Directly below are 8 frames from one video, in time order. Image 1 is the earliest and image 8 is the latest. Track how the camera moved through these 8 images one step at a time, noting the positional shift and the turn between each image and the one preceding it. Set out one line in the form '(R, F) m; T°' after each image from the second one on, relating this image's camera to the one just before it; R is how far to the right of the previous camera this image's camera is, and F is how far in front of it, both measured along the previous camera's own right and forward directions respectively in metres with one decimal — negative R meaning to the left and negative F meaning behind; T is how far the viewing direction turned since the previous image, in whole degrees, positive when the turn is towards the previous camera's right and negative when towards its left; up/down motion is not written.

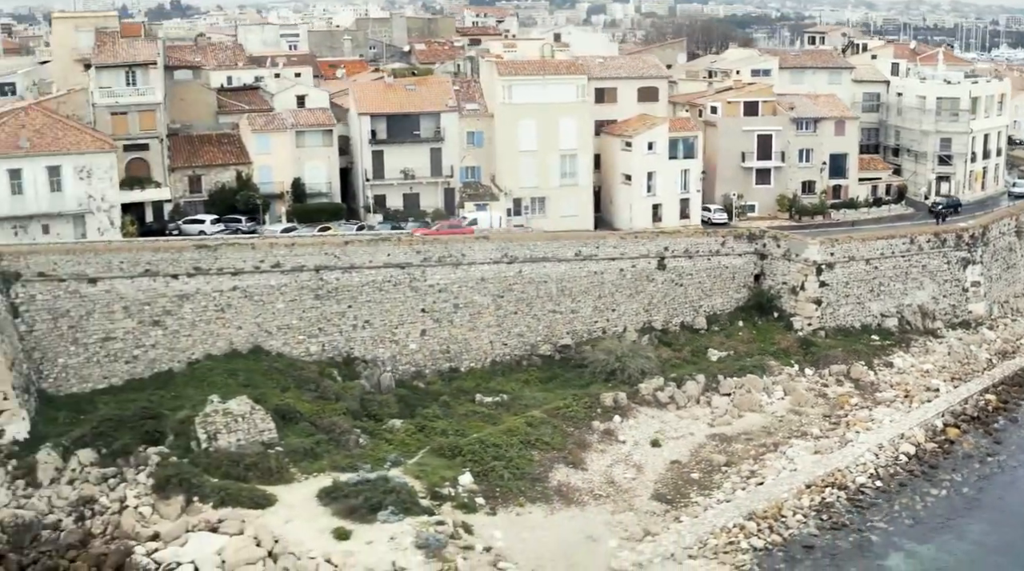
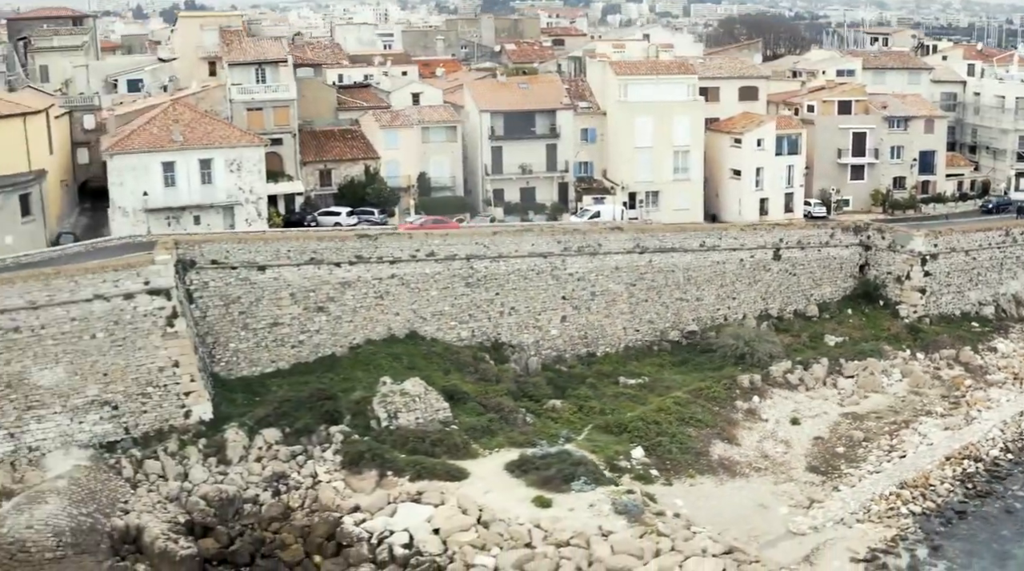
(-4.8, -1.4) m; +2°
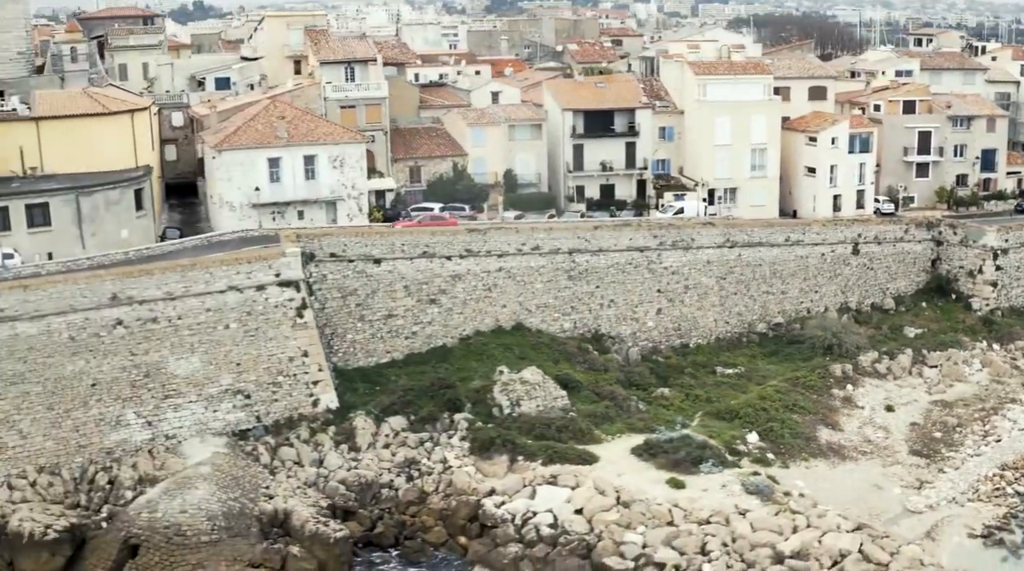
(-3.6, -0.8) m; +2°
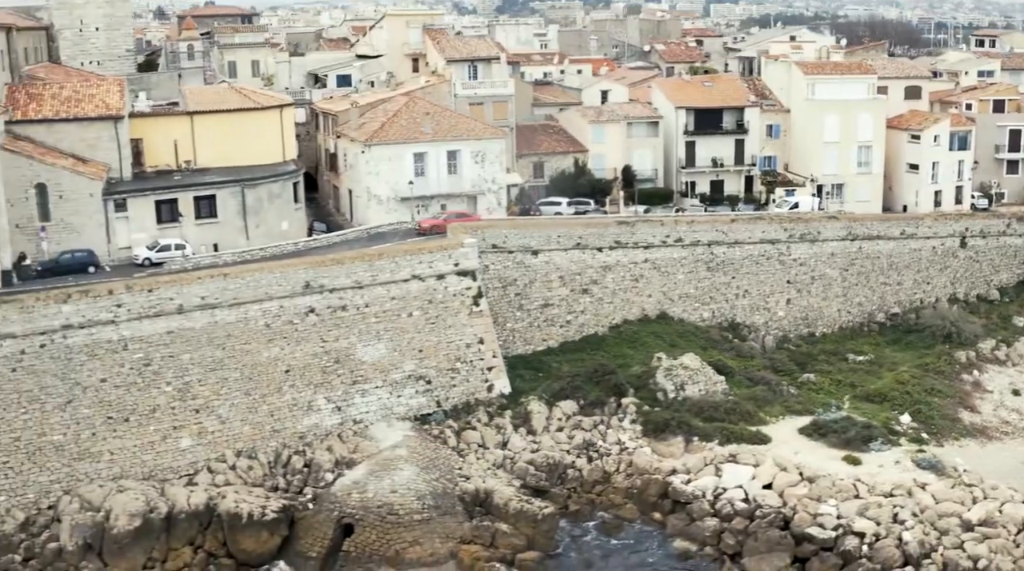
(-5.3, -0.9) m; +2°
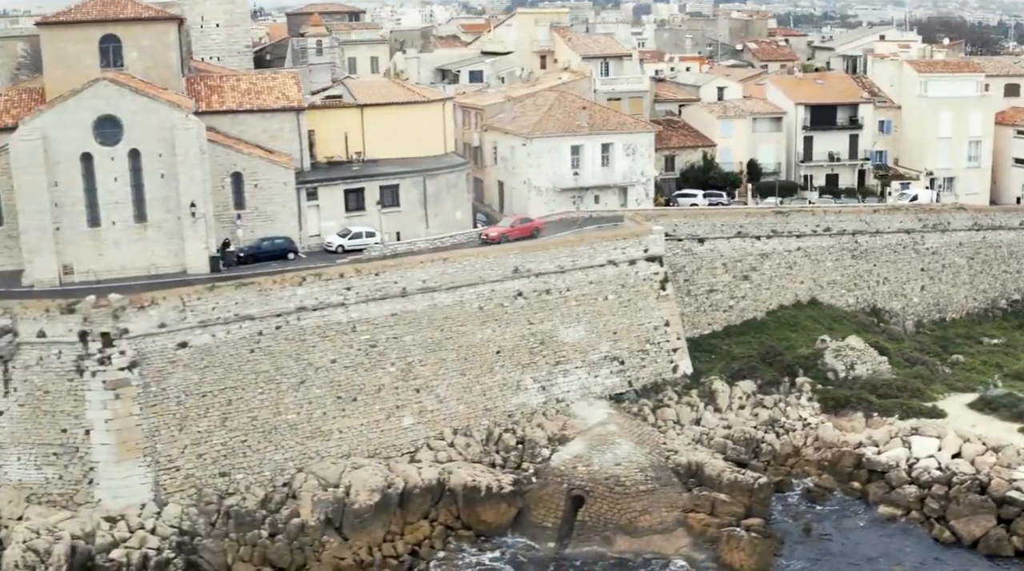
(-6.3, -1.0) m; +3°
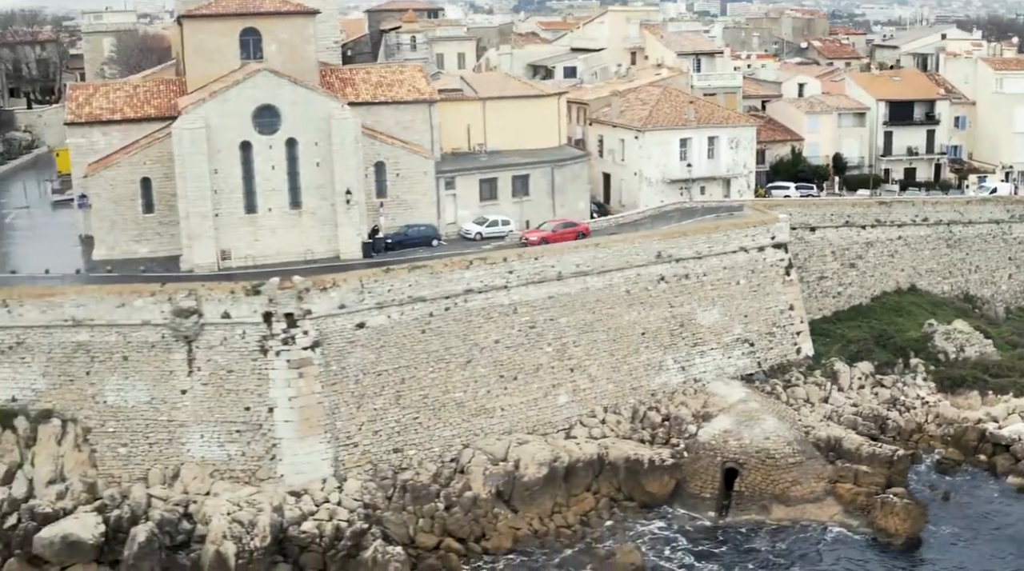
(-4.7, -1.0) m; +2°
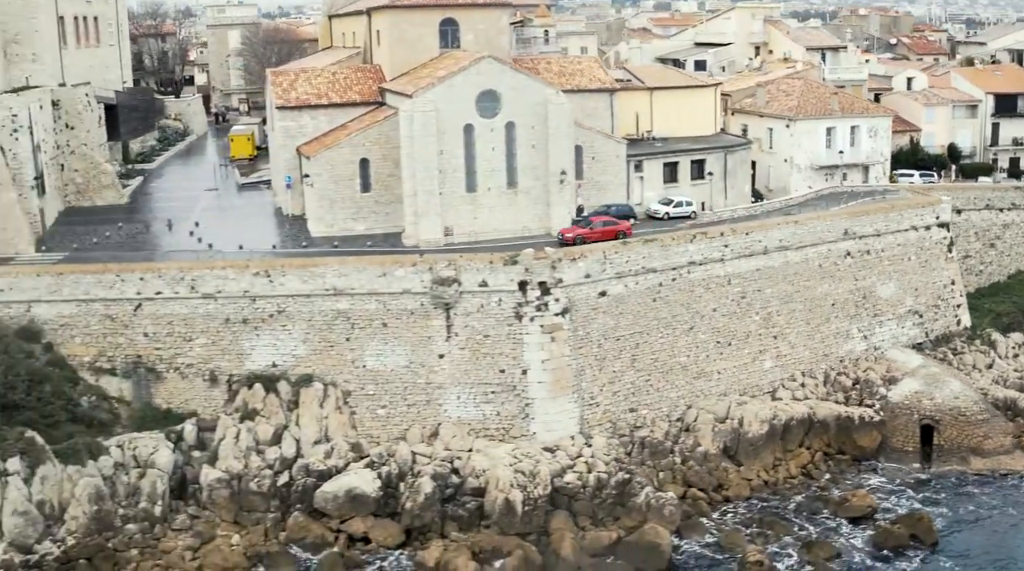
(-7.1, -1.7) m; +3°
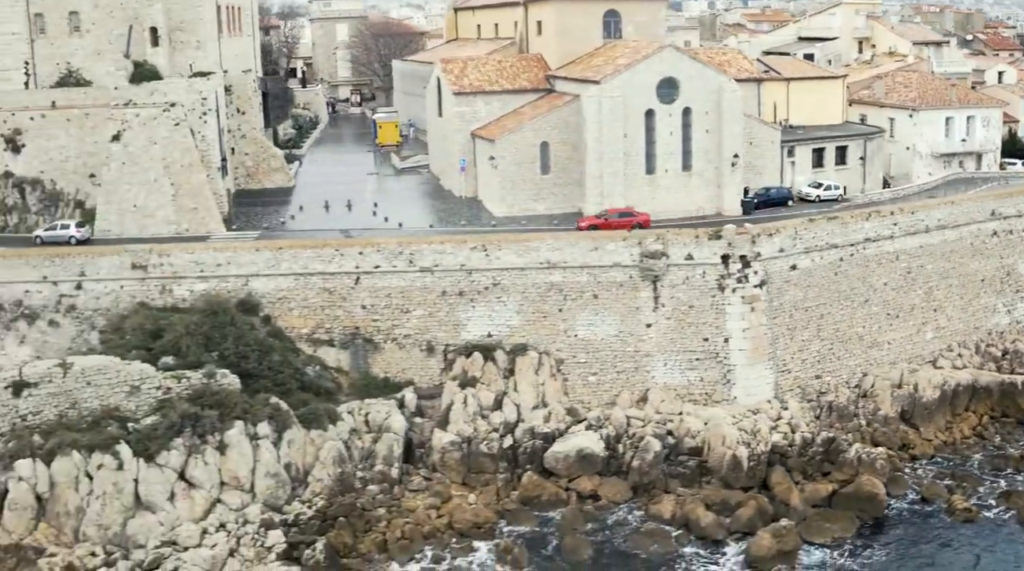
(-6.5, -1.3) m; +3°
